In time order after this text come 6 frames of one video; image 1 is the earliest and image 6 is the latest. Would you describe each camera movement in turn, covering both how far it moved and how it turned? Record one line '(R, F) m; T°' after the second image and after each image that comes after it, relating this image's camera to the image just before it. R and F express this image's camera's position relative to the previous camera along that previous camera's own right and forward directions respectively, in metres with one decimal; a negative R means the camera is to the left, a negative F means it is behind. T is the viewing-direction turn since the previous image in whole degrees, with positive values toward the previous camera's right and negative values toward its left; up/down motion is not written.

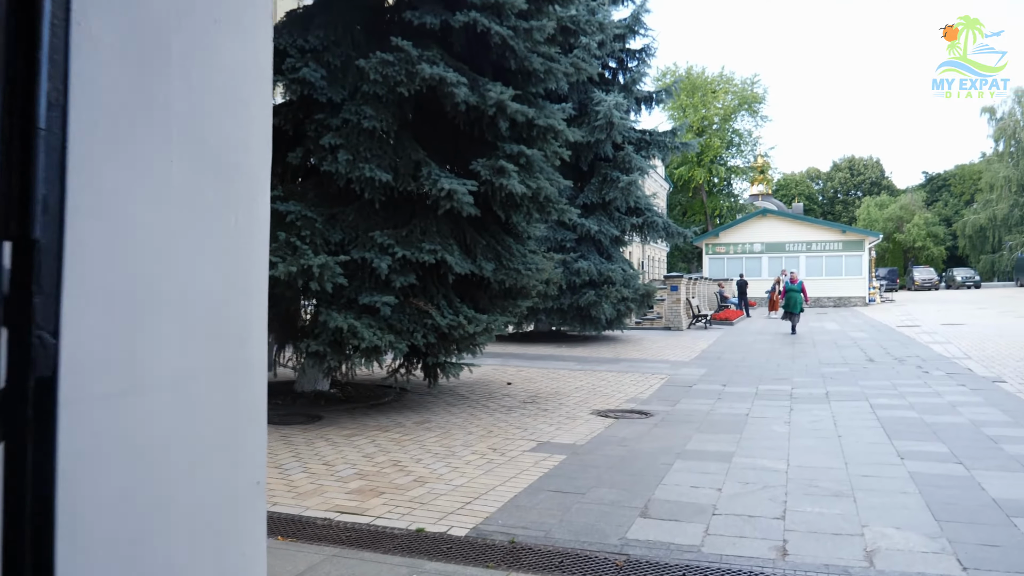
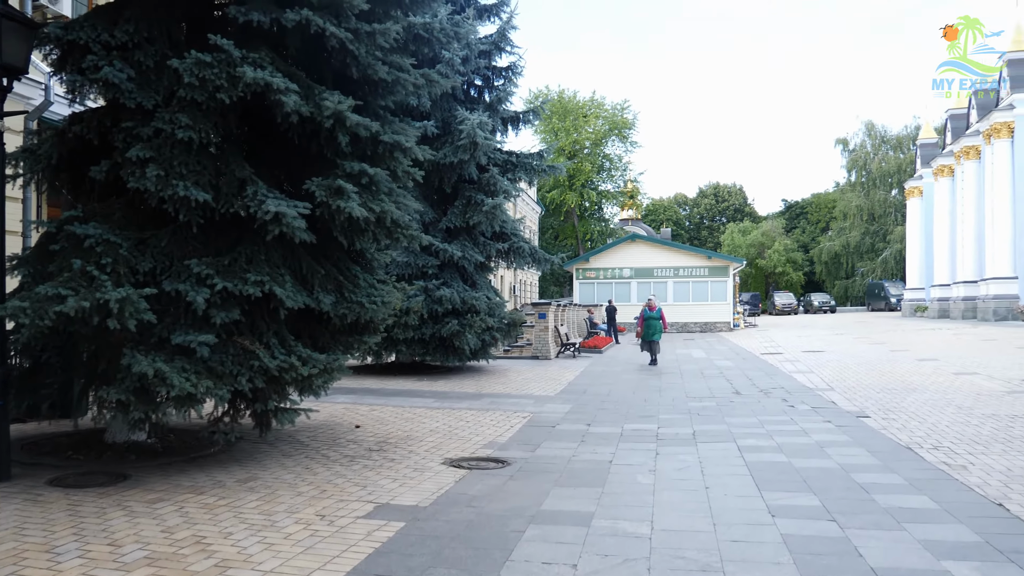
(+0.2, +0.6) m; +8°
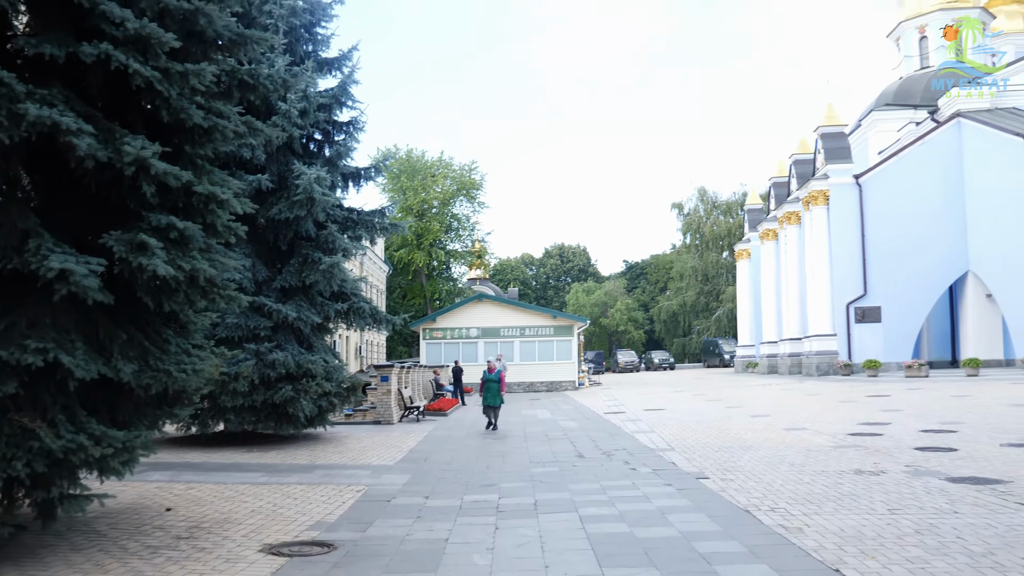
(+0.1, +0.3) m; +9°
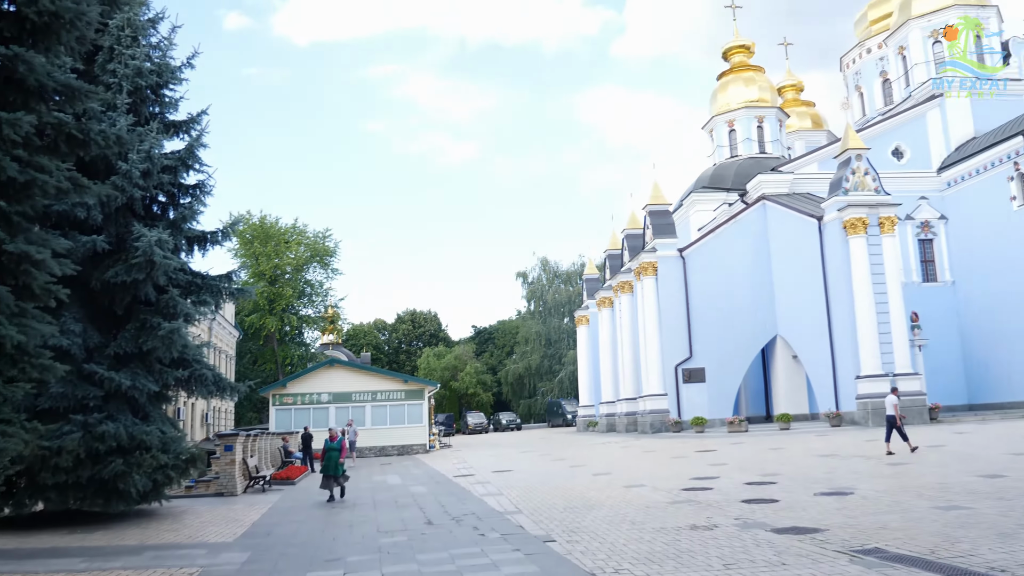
(+0.1, -0.1) m; +9°
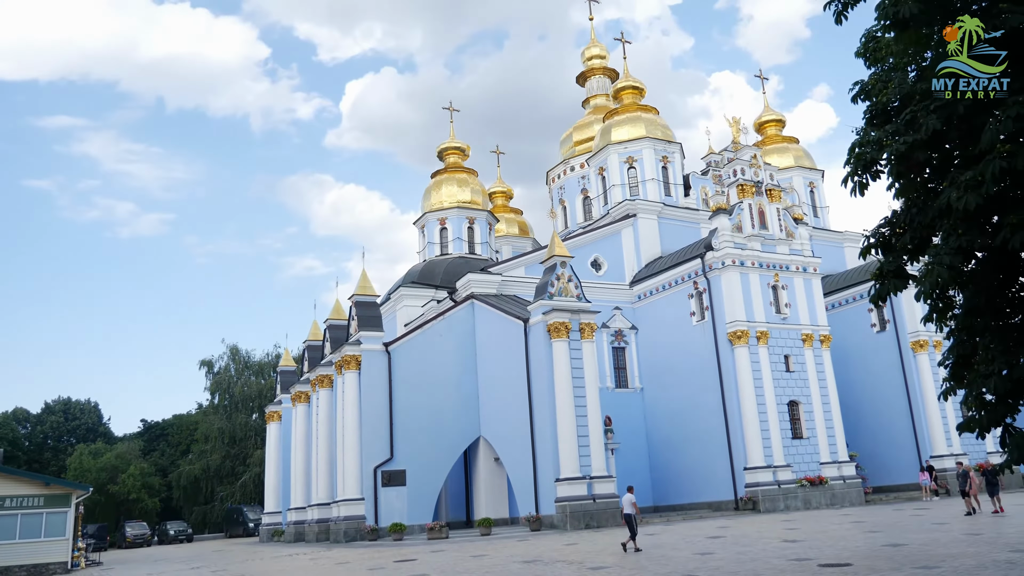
(+0.2, +1.1) m; +18°
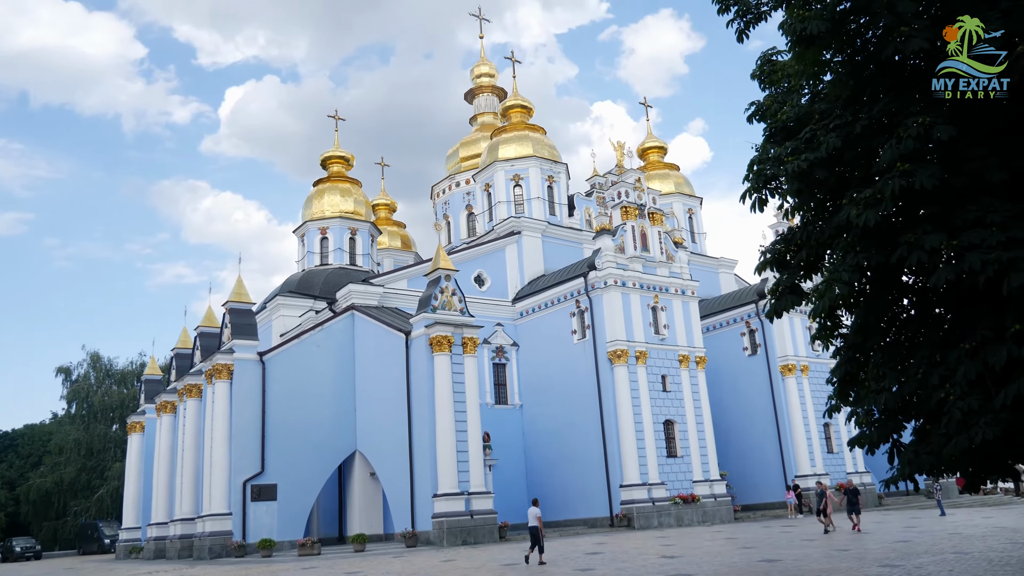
(-0.1, +0.3) m; +8°
